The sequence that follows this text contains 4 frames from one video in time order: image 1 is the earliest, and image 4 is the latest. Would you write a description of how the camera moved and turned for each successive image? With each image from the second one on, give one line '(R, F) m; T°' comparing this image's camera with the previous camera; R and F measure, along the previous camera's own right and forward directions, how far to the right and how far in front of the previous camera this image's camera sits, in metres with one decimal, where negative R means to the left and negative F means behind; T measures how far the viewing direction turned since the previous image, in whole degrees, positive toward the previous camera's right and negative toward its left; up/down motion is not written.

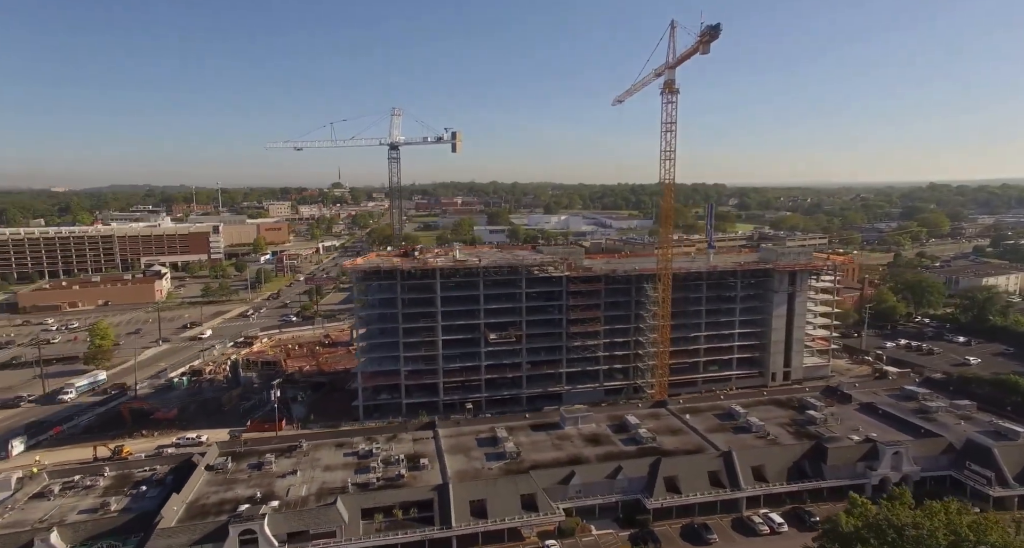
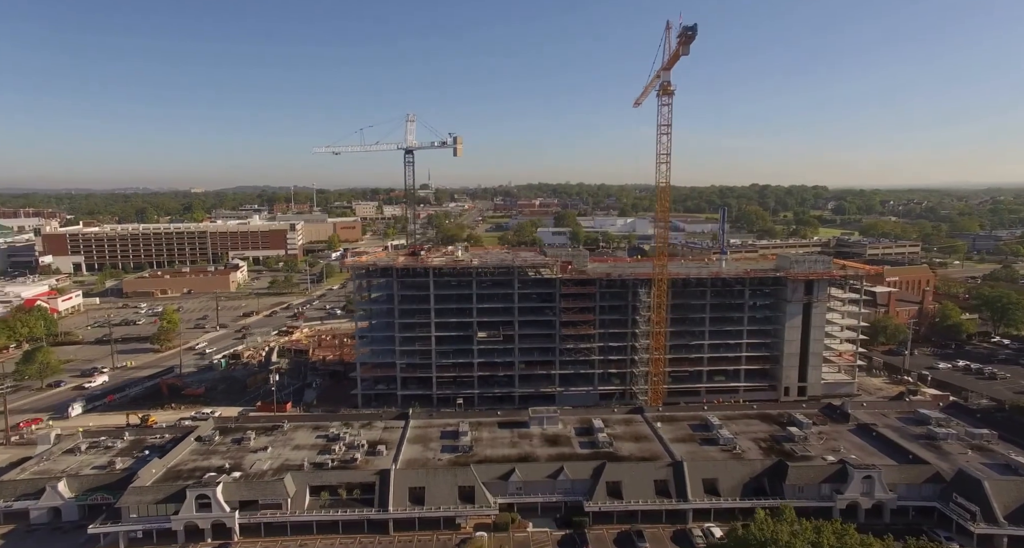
(+6.3, -0.4) m; -9°
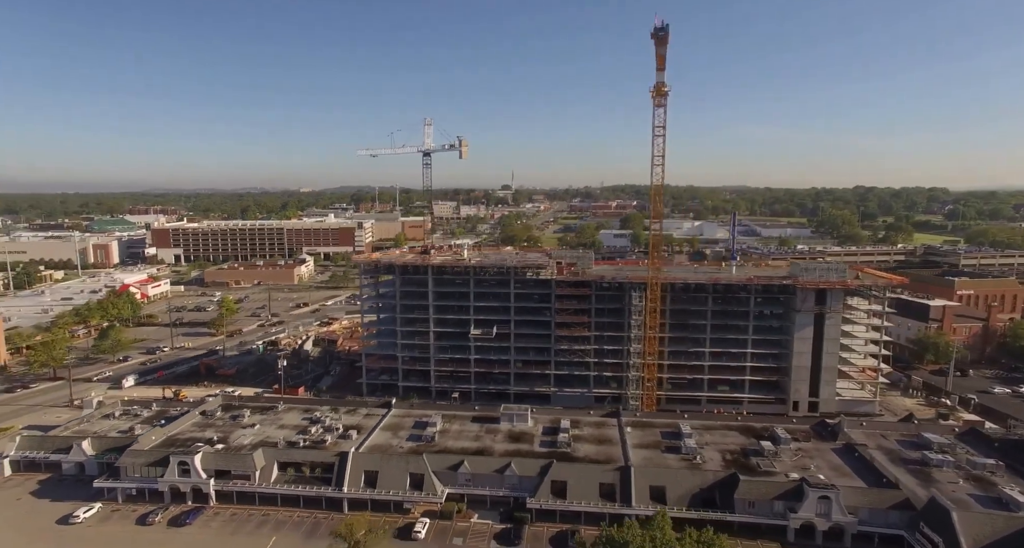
(+6.1, -0.3) m; -9°
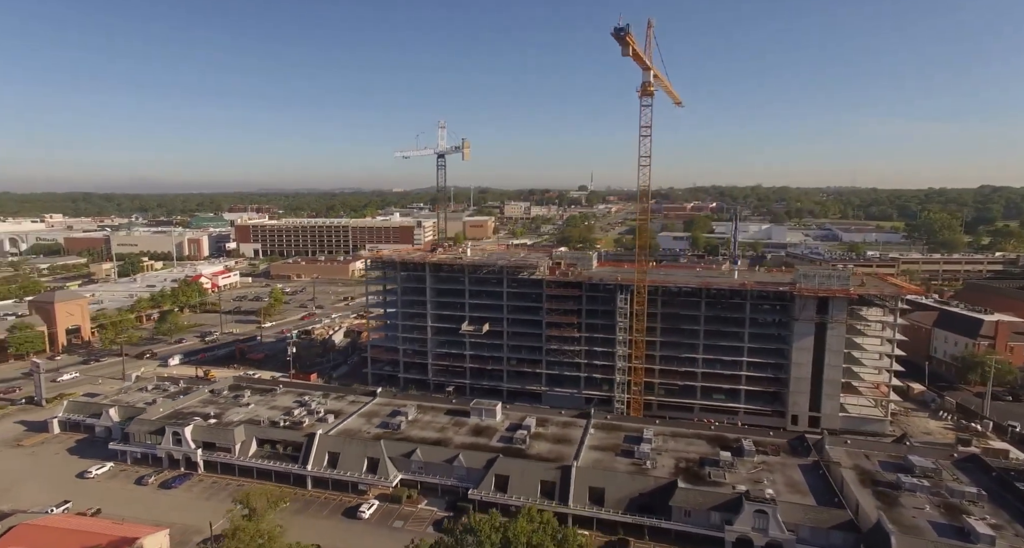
(+6.1, -0.3) m; -9°
